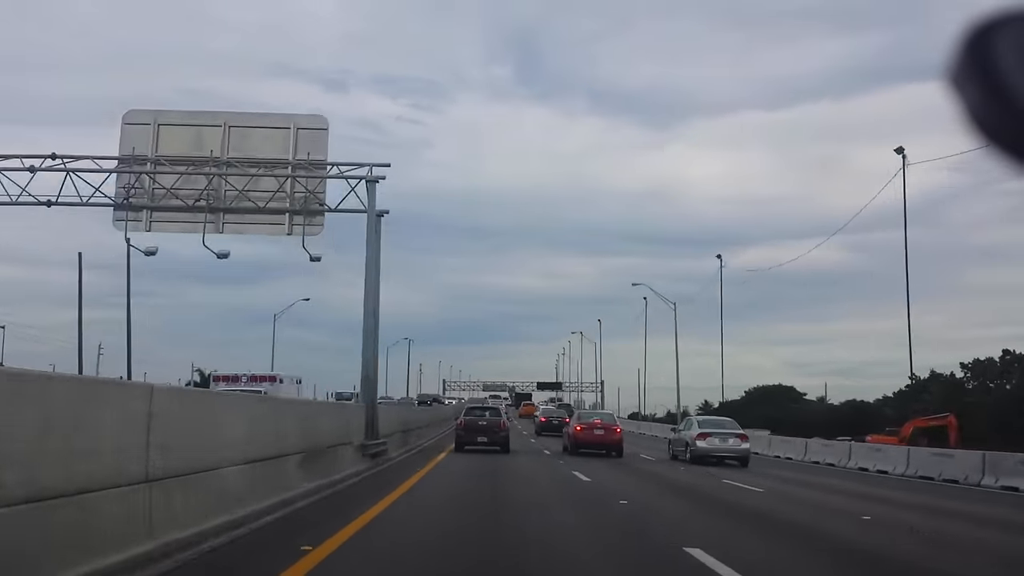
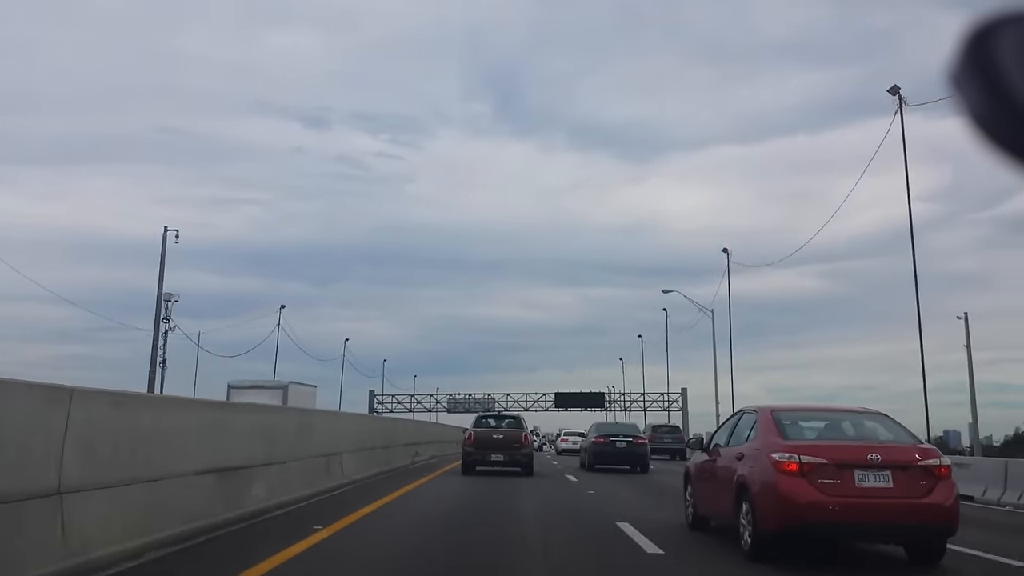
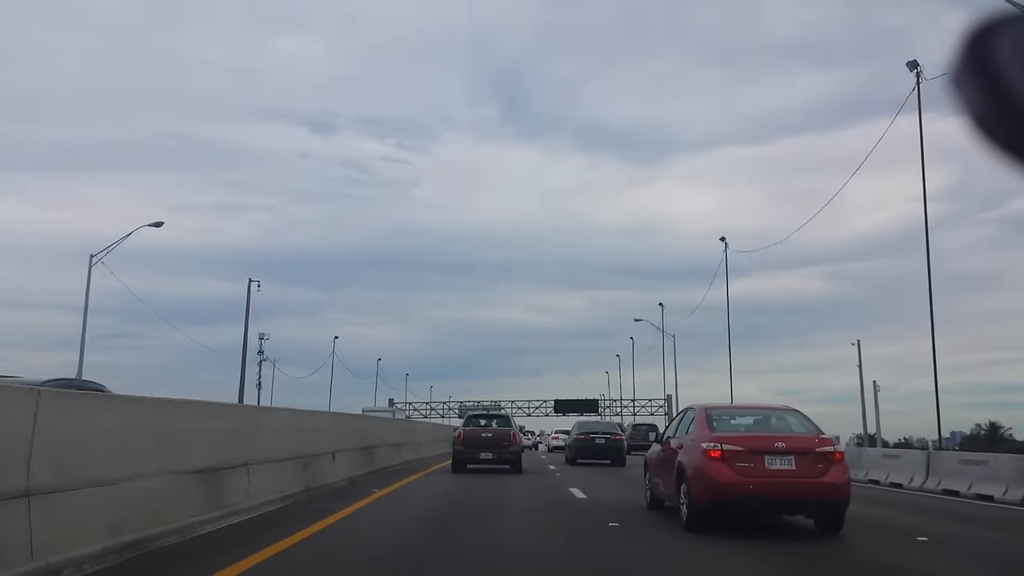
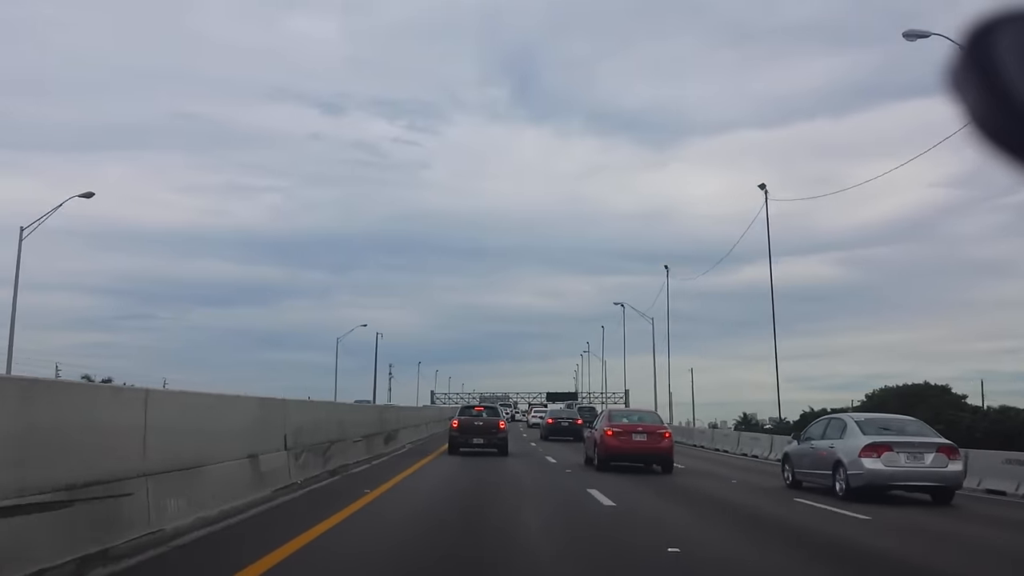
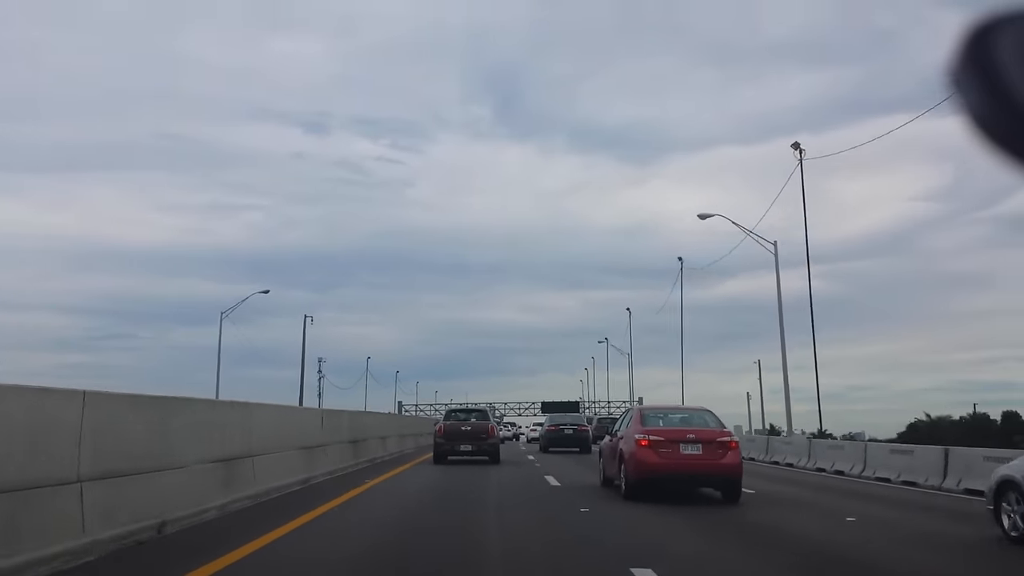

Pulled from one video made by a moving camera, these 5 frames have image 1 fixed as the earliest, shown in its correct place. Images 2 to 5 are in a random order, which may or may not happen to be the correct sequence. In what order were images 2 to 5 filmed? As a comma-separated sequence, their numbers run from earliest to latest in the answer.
4, 5, 3, 2
